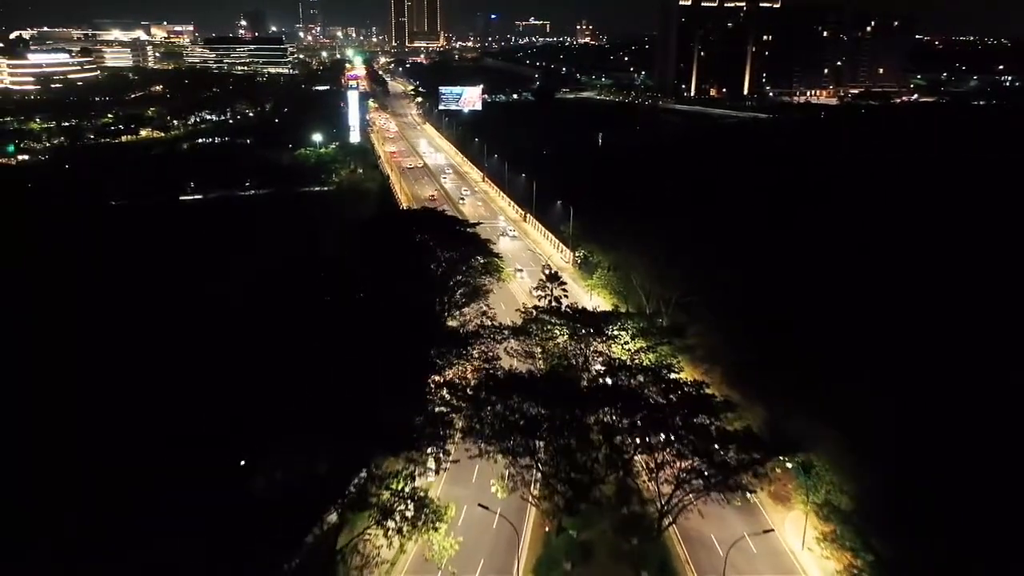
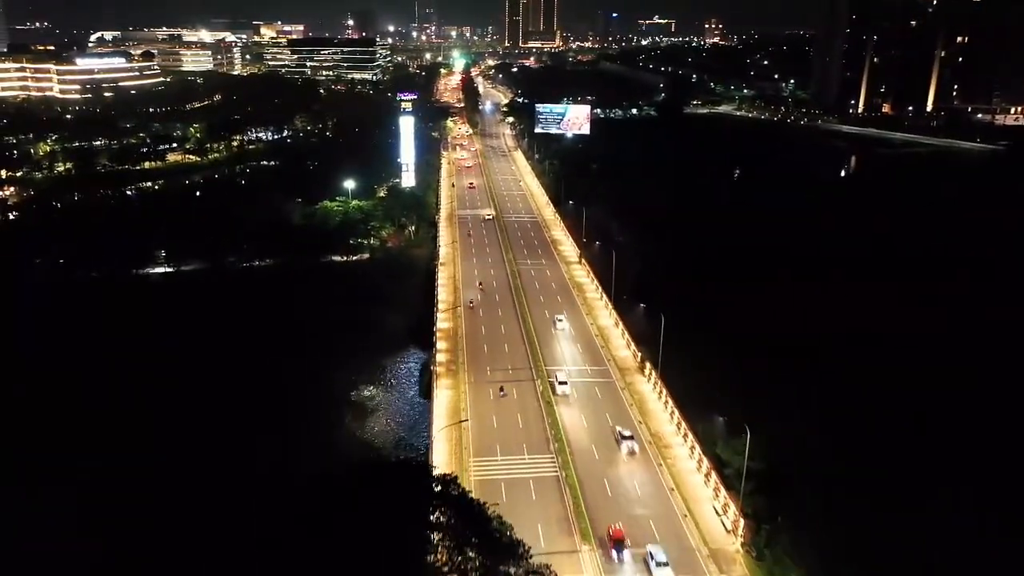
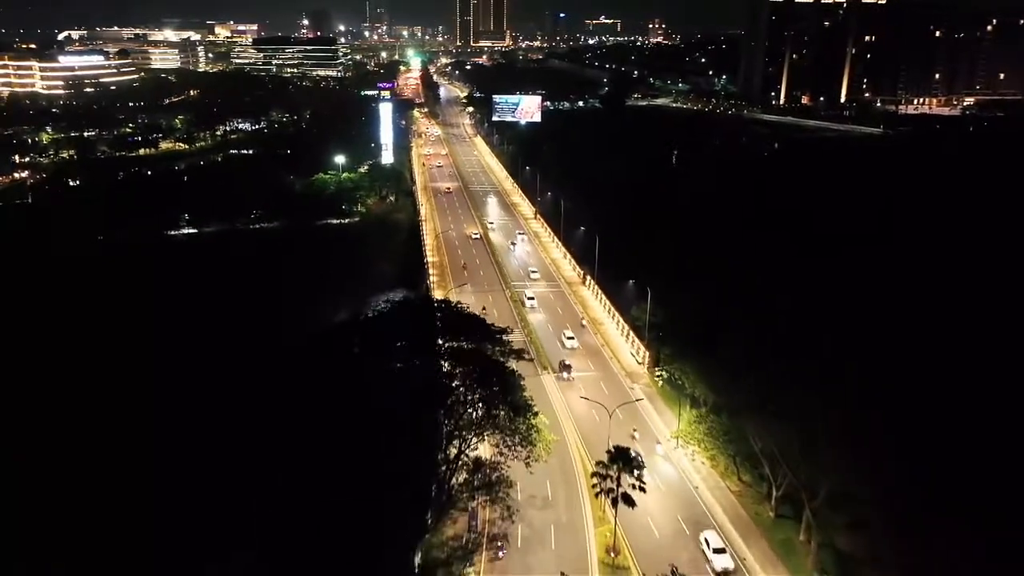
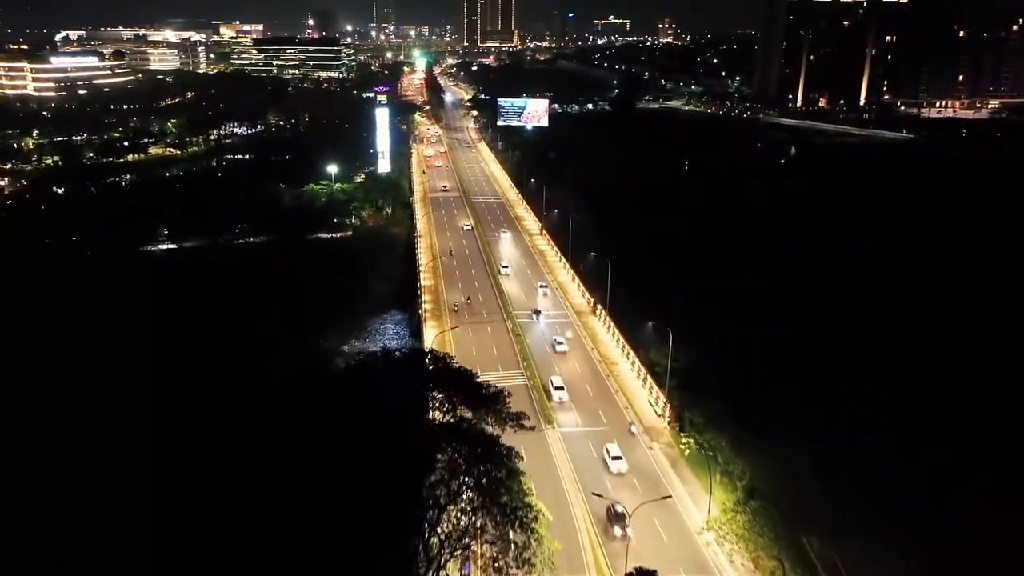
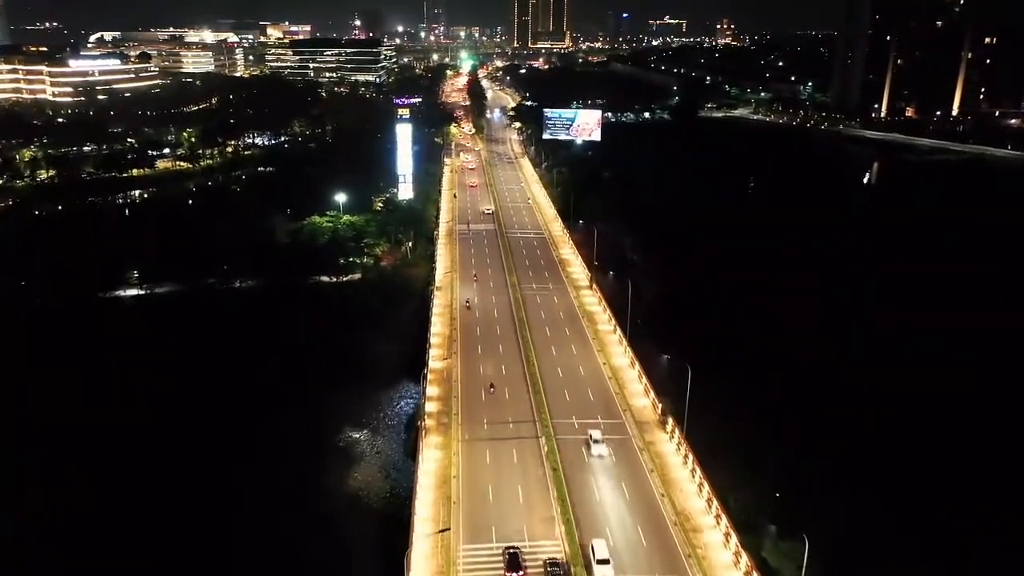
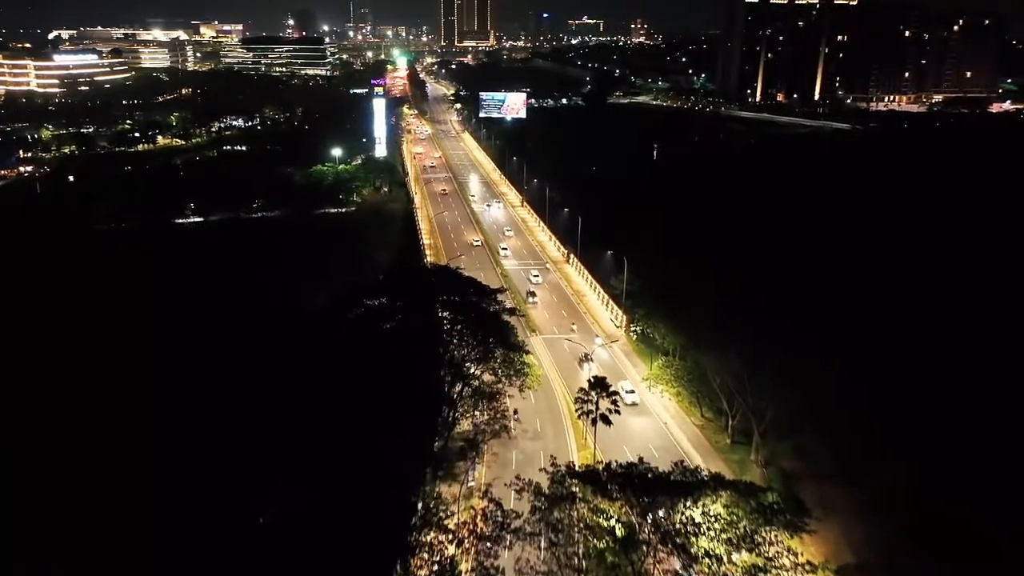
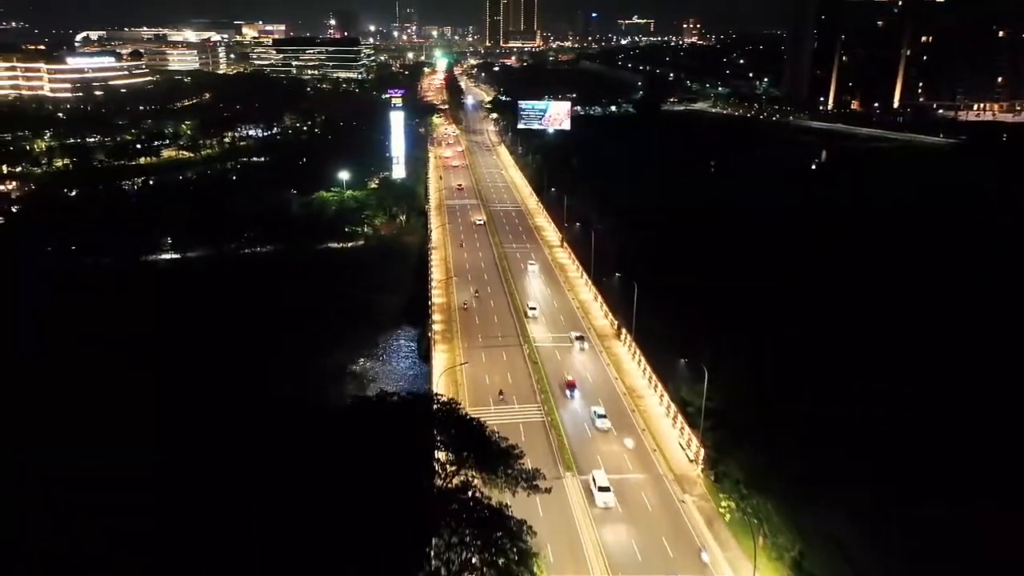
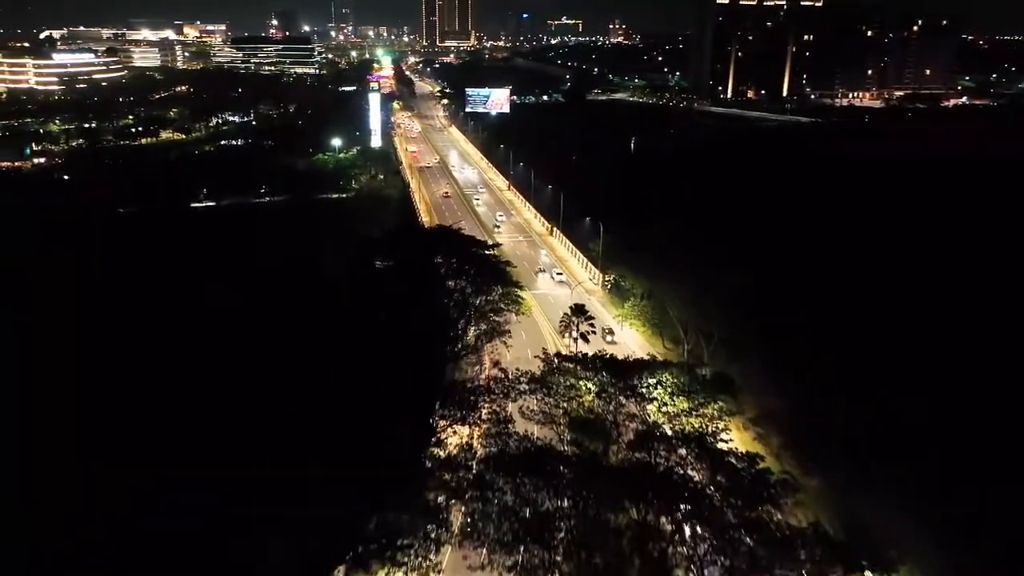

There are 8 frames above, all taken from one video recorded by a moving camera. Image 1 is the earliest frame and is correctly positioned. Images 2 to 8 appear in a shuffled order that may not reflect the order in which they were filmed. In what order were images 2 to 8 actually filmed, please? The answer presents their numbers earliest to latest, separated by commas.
8, 6, 3, 4, 7, 2, 5
